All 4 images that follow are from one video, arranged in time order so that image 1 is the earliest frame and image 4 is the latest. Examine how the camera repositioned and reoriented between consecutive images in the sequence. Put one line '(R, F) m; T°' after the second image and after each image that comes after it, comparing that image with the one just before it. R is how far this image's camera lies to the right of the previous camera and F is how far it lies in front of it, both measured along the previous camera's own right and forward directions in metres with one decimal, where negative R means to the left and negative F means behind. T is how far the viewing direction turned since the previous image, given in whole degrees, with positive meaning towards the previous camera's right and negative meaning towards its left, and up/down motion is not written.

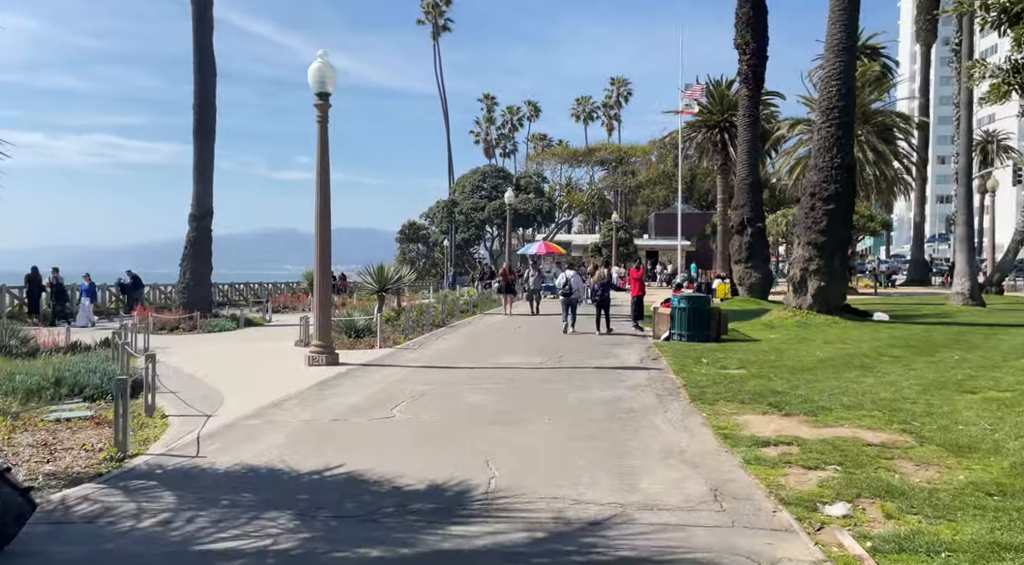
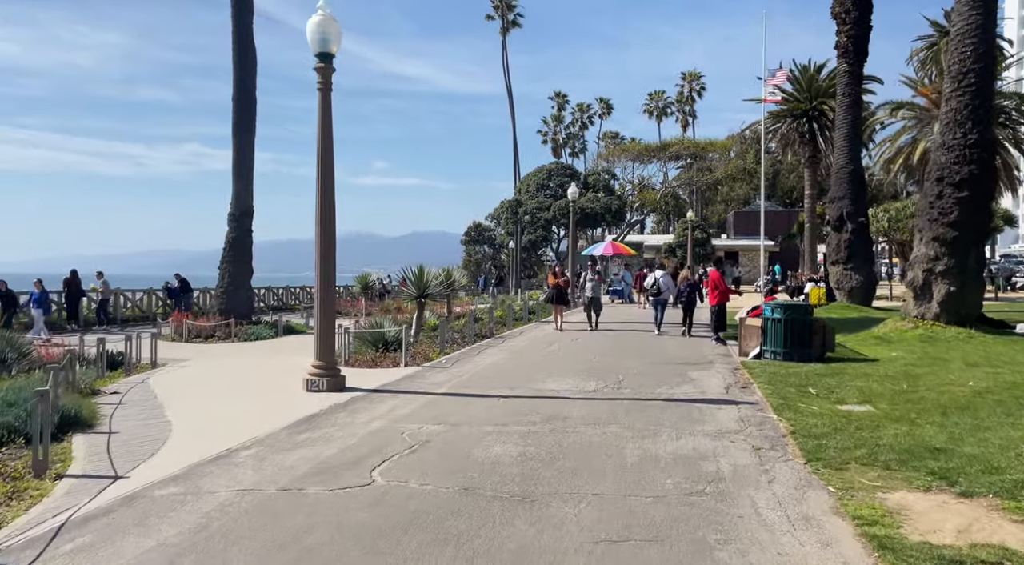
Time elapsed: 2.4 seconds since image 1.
(+0.3, +3.1) m; -5°
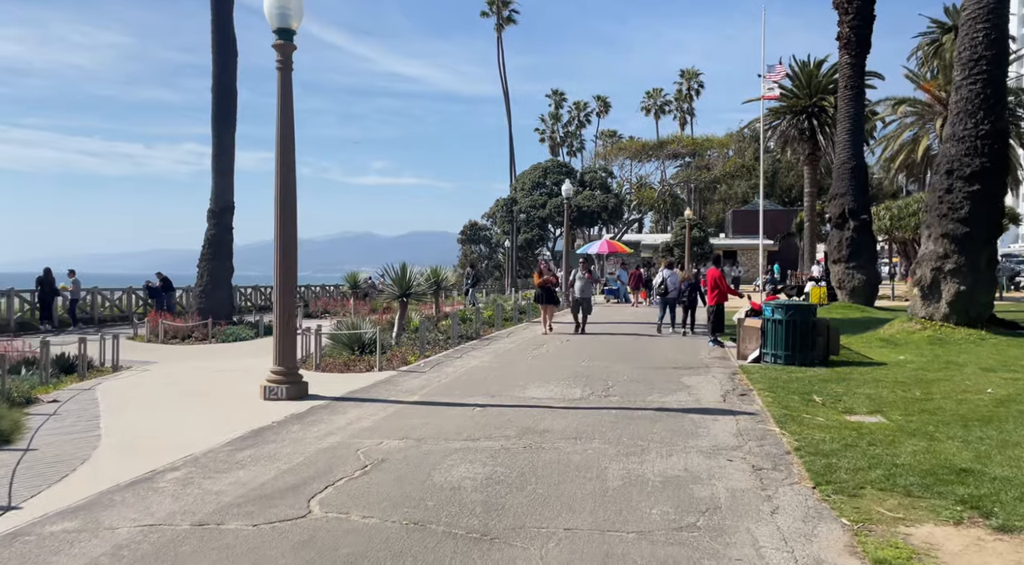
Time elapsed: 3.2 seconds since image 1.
(+0.2, +1.0) m; 0°
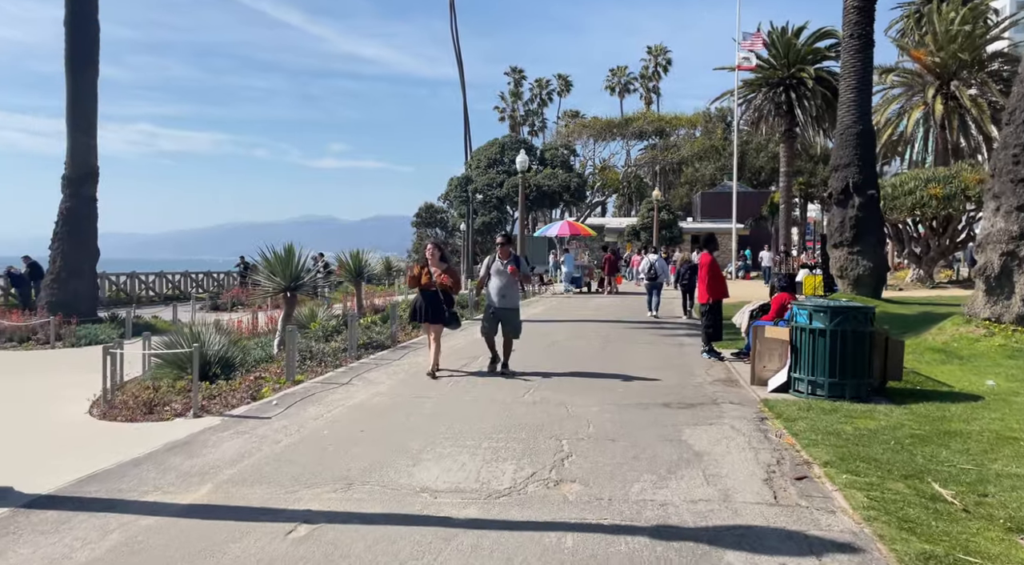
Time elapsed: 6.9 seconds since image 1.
(+0.6, +4.9) m; +2°
